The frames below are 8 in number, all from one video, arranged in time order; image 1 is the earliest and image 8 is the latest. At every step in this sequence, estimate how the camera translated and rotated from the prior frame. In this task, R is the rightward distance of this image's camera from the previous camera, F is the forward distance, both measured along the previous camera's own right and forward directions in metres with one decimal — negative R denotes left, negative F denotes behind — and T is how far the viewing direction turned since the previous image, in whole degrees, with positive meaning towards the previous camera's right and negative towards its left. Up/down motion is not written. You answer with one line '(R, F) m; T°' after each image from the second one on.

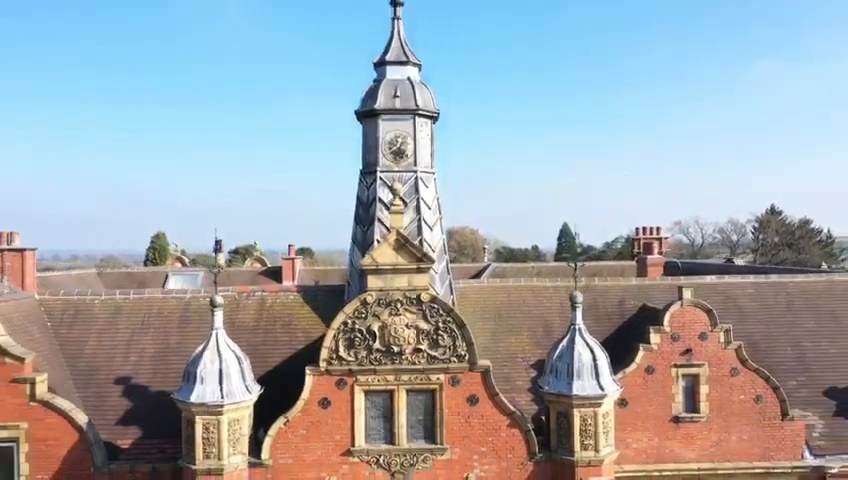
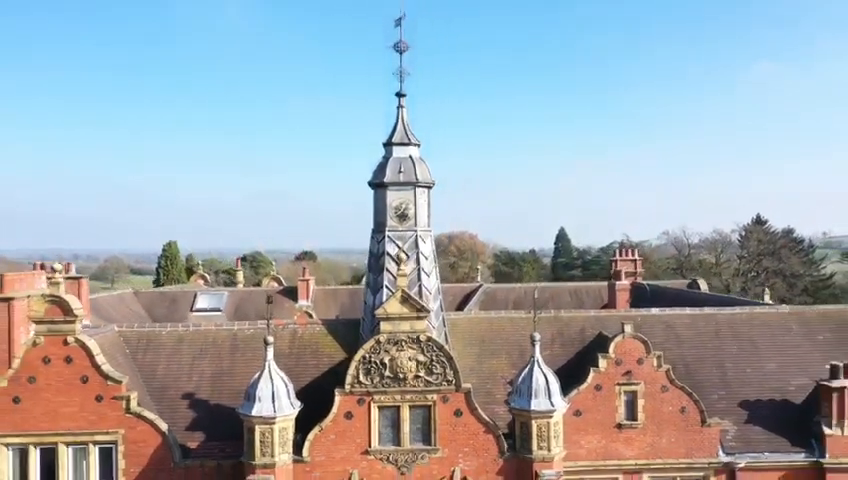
(0.0, -3.1) m; 0°
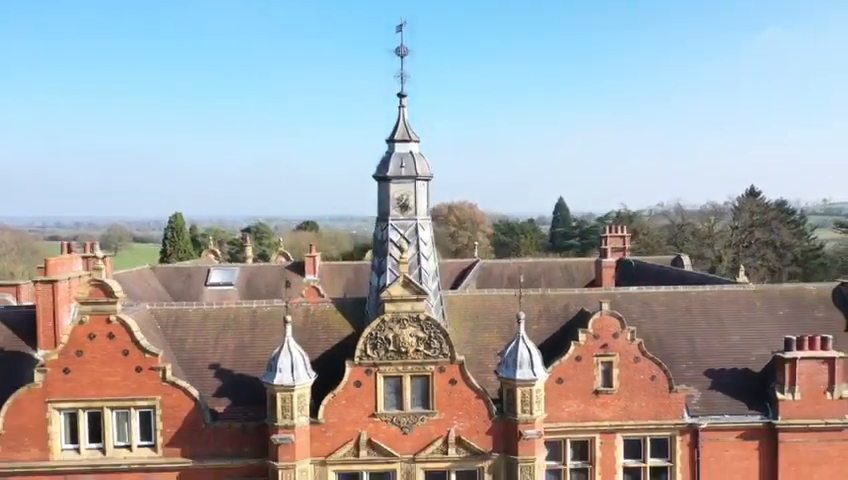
(0.0, -1.6) m; 0°
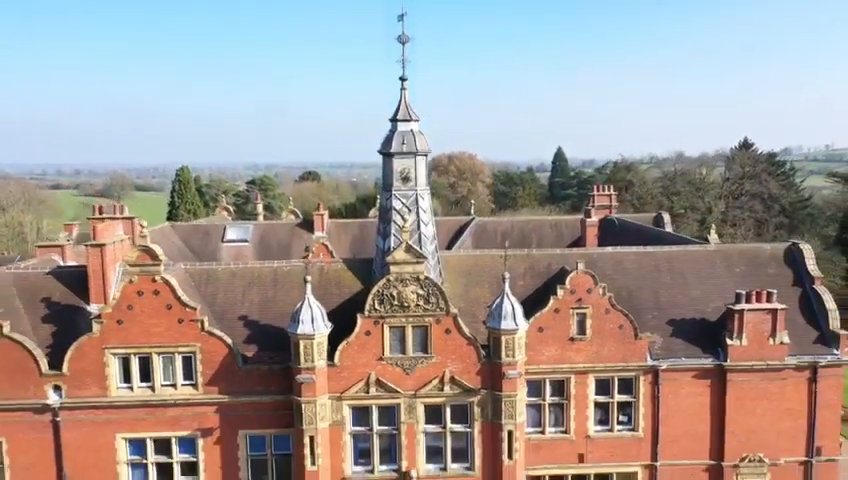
(0.0, -2.3) m; 0°
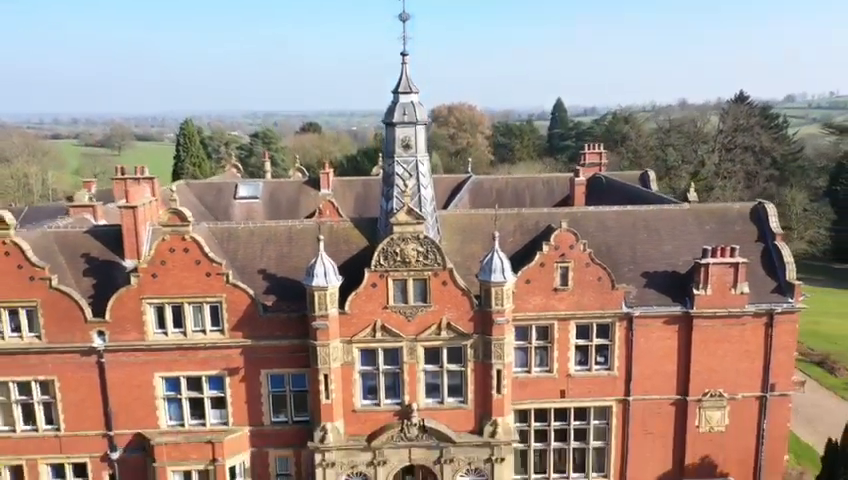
(0.0, -2.1) m; 0°
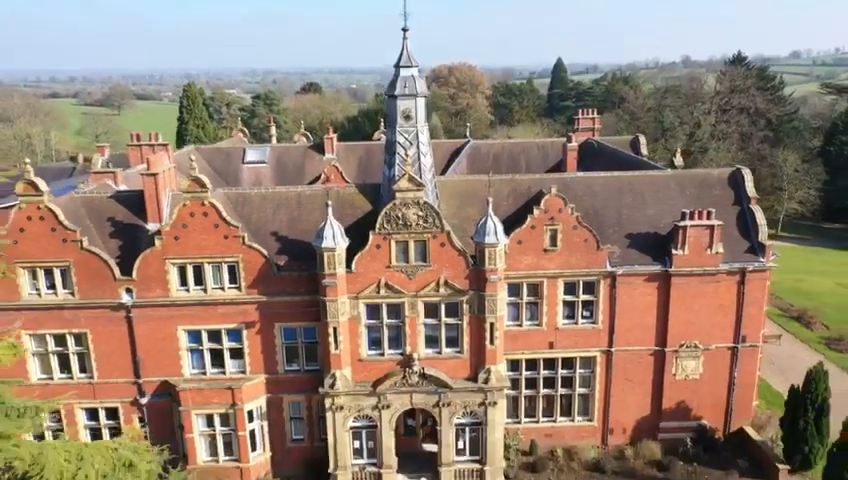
(0.0, -1.7) m; 0°
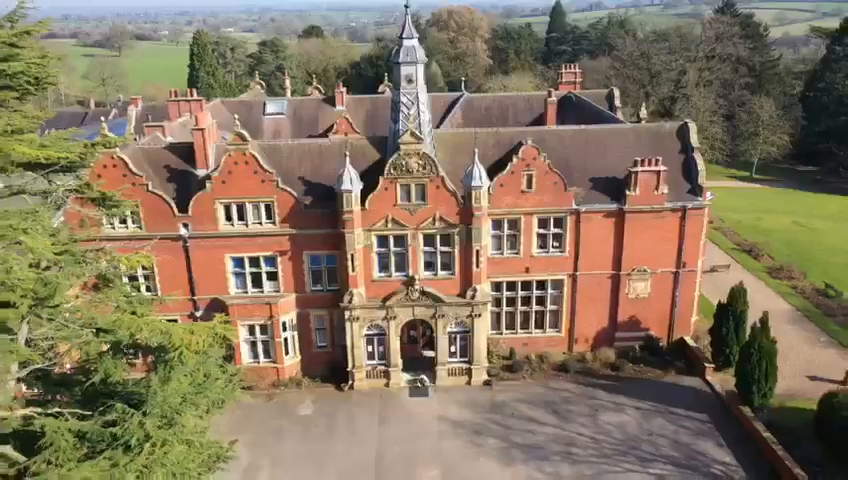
(0.0, -5.1) m; 0°
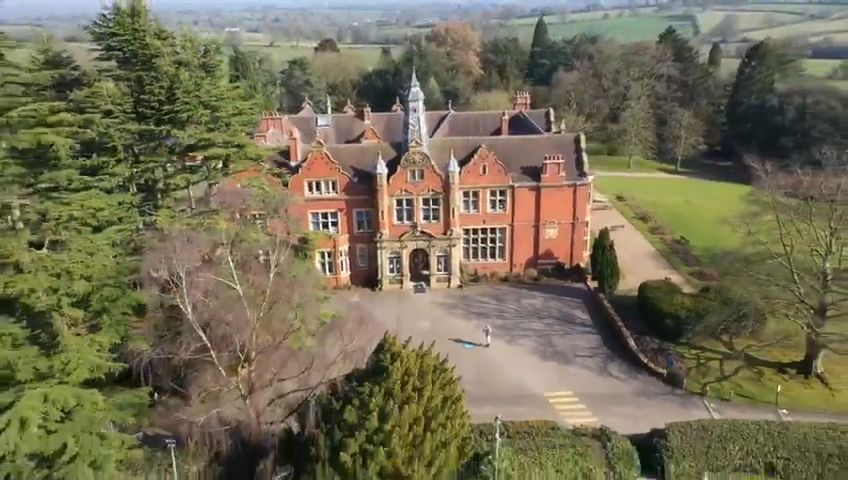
(+0.2, -19.6) m; 0°
